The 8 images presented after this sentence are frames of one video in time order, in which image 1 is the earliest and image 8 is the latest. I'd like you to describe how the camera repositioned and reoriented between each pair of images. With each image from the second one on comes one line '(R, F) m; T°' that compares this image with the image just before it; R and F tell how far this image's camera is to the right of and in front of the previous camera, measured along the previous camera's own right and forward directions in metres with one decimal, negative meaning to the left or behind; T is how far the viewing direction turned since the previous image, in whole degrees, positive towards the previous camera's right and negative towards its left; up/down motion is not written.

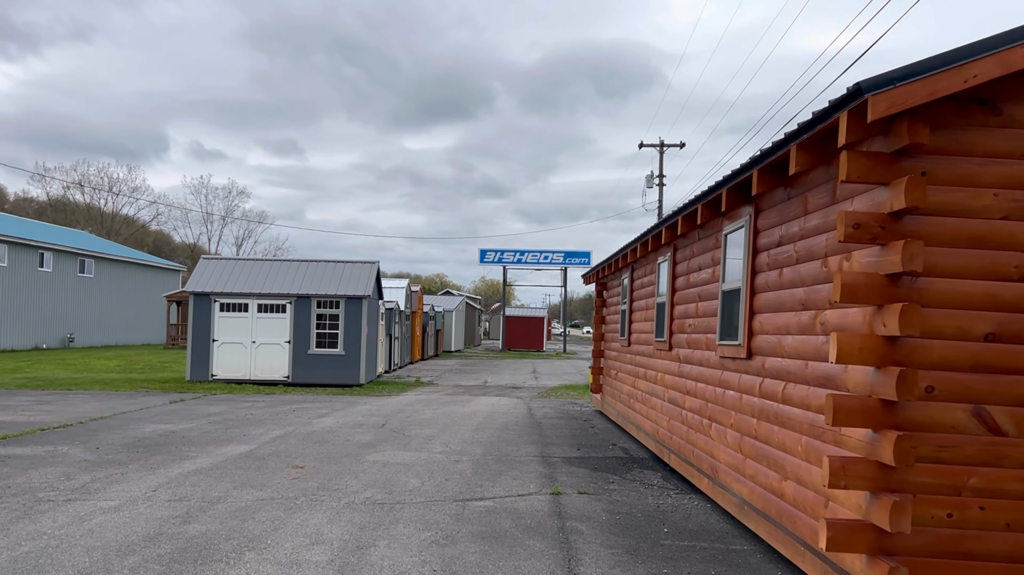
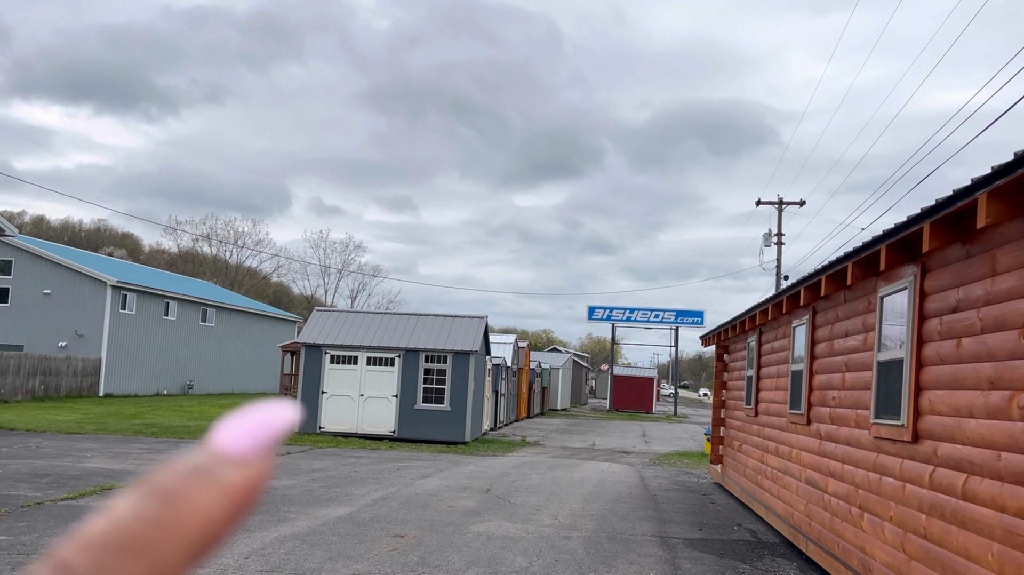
(-0.1, +0.5) m; -7°
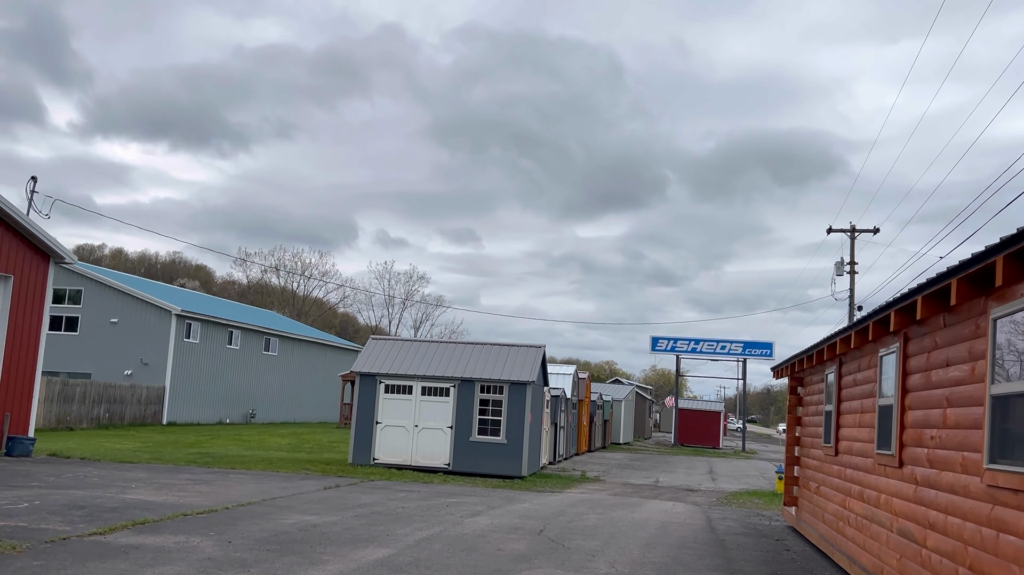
(+0.1, +0.6) m; -4°
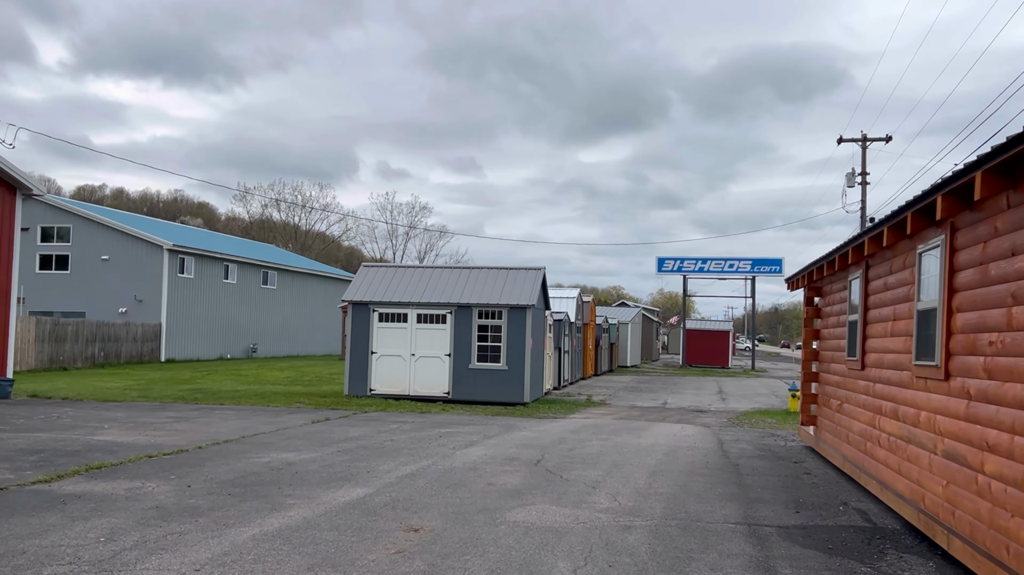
(+0.2, +1.0) m; 0°
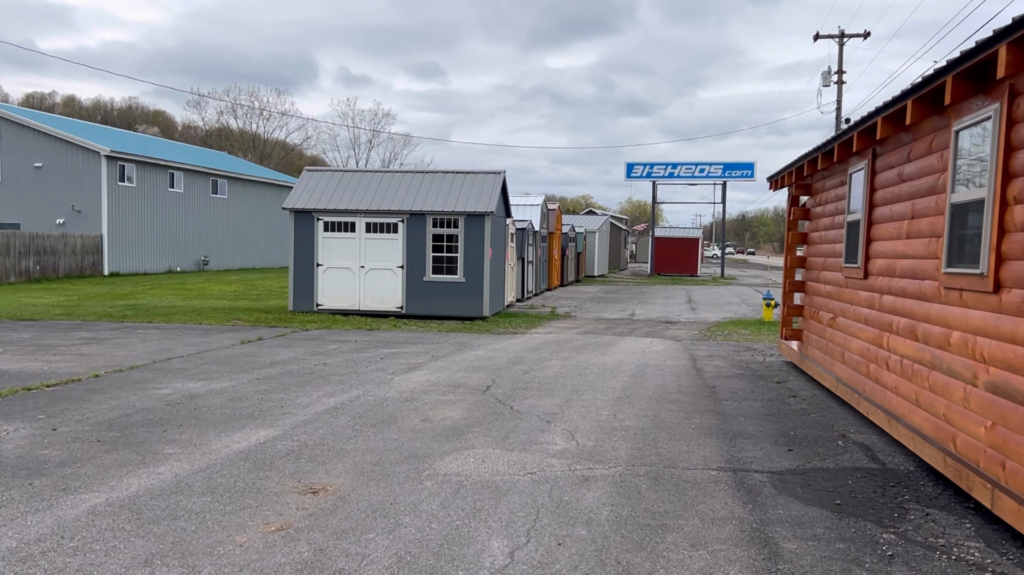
(+0.2, +1.3) m; +2°
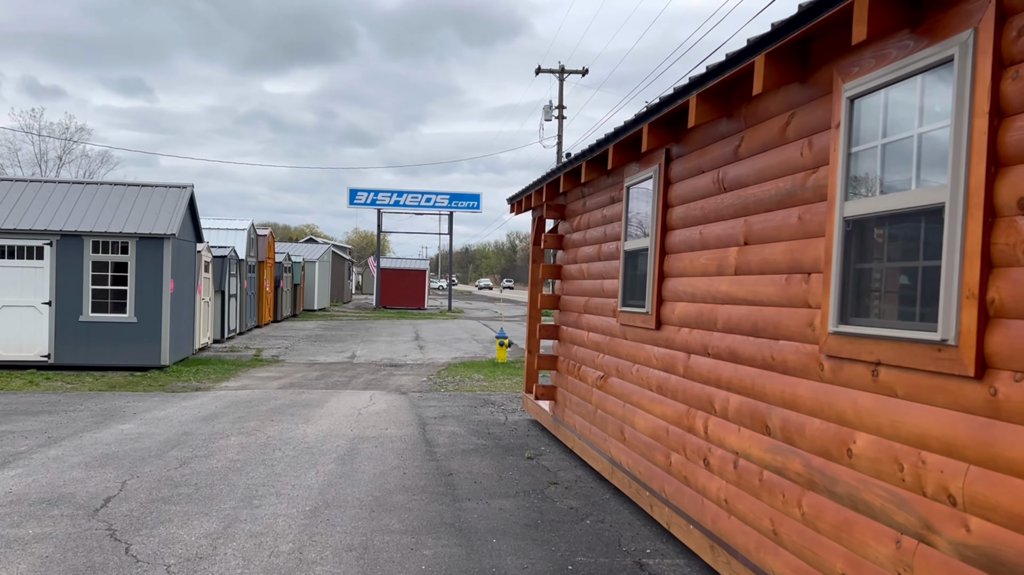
(+0.5, +2.3) m; +18°
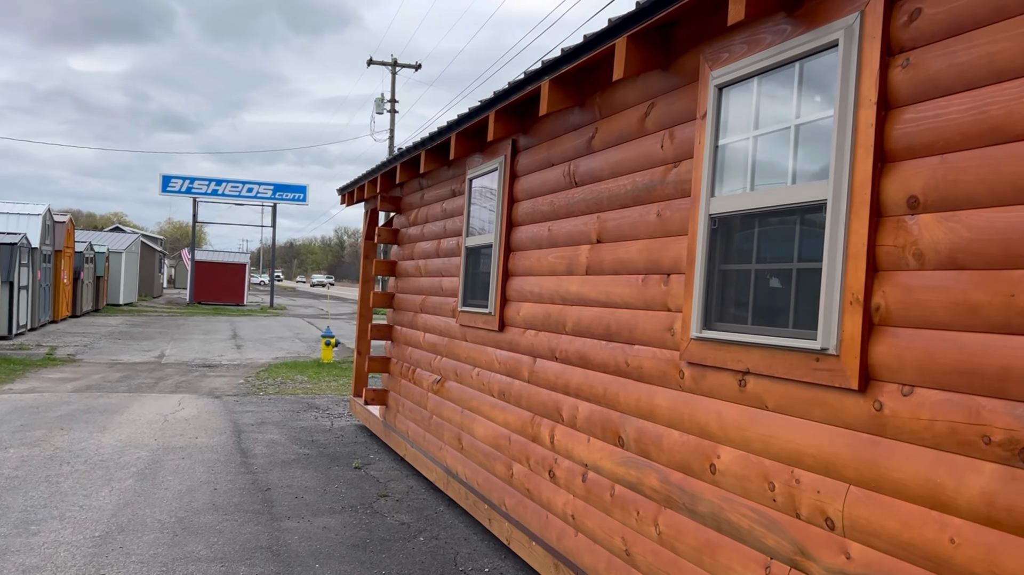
(0.0, +0.4) m; +11°
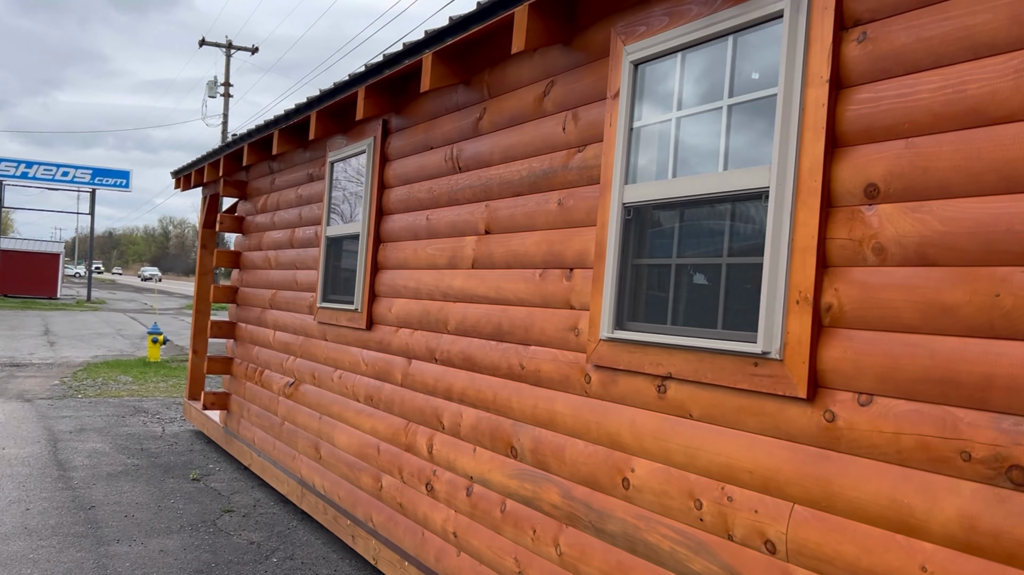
(-0.1, +0.3) m; +10°
